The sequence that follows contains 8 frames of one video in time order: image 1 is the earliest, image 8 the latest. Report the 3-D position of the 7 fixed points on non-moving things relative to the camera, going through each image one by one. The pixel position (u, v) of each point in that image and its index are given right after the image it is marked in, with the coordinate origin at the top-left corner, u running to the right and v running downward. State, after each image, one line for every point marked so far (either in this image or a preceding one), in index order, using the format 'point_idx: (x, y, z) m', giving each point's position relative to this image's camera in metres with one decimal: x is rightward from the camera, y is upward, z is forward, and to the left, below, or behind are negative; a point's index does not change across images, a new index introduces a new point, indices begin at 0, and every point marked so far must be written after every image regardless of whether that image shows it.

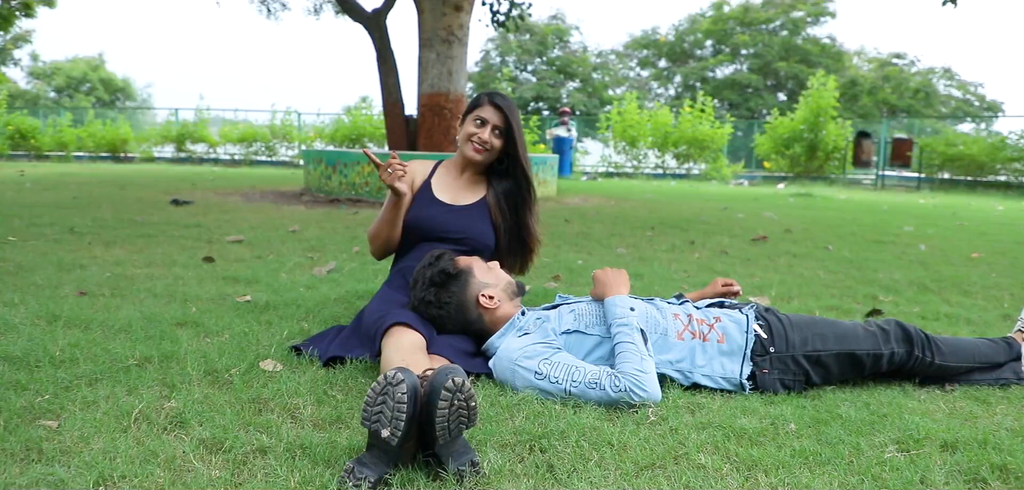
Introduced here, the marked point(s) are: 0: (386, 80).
0: (-1.6, +2.1, +9.2) m
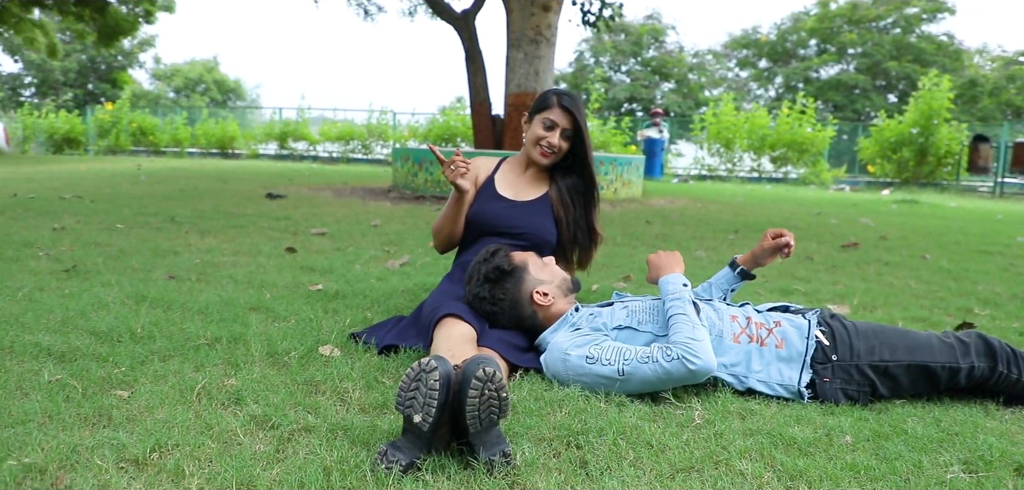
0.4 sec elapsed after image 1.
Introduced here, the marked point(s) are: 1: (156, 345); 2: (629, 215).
0: (-0.5, +2.1, +9.4) m
1: (-1.2, -0.3, +2.5) m
2: (+1.2, +0.3, +7.6) m
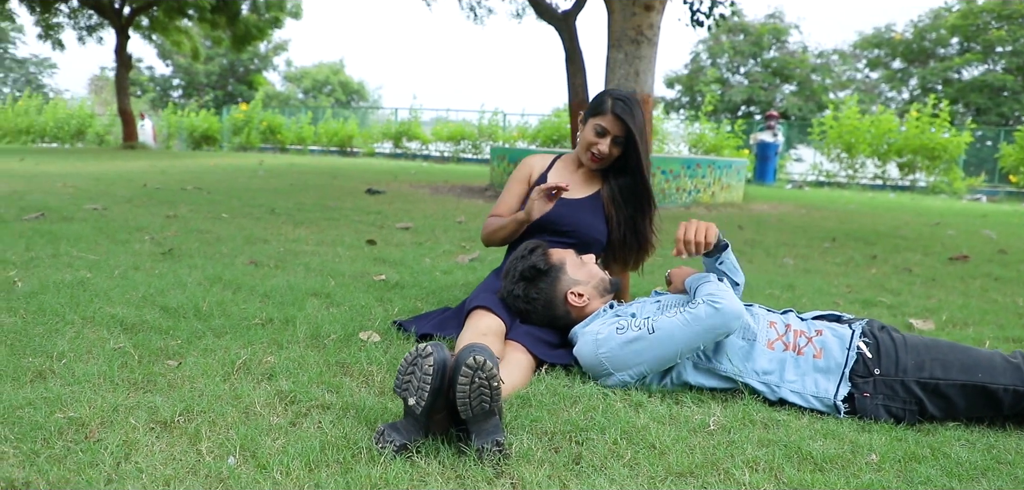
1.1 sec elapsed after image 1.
0: (+0.8, +2.1, +9.4) m
1: (-1.1, -0.3, +2.7) m
2: (+2.1, +0.3, +7.3) m
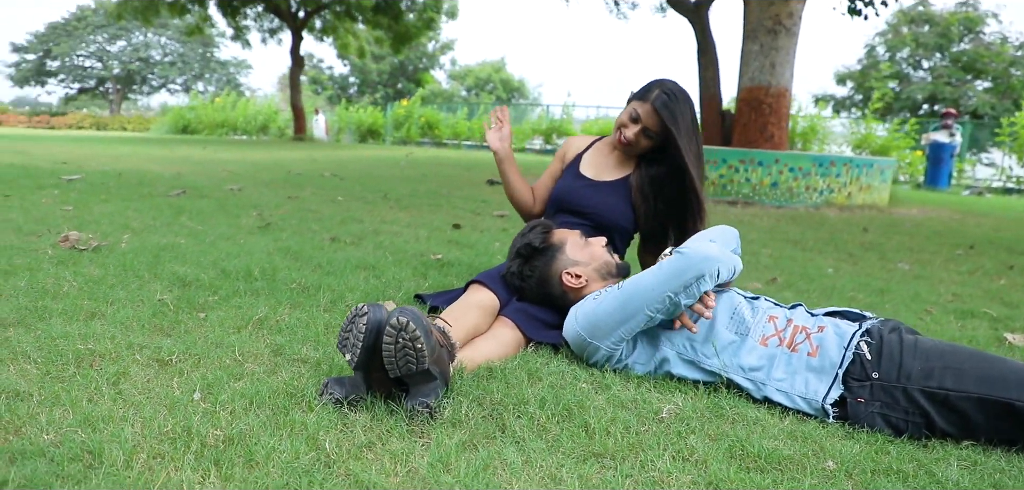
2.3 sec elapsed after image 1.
0: (+2.4, +2.1, +9.1) m
1: (-1.0, -0.2, +3.0) m
2: (+3.1, +0.2, +6.8) m
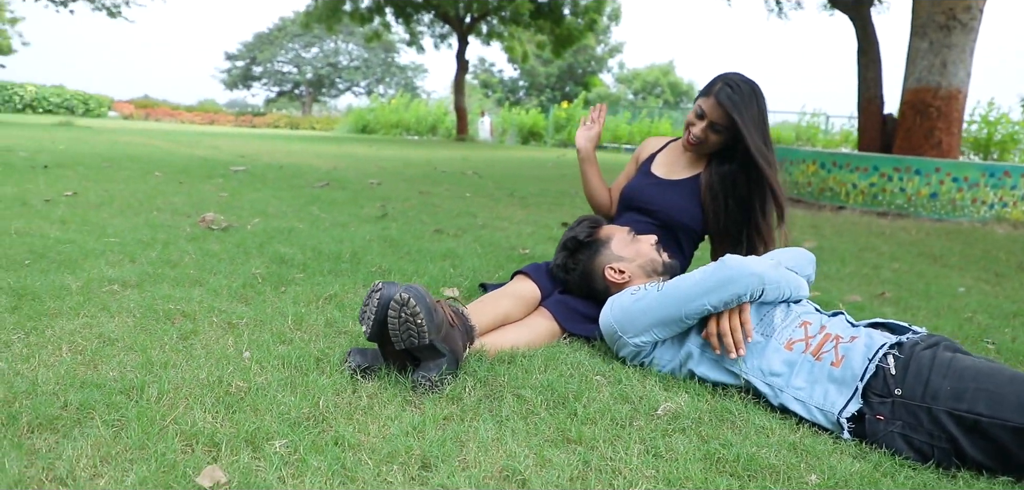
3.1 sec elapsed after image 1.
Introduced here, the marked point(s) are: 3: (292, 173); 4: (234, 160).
0: (+4.1, +2.0, +8.4) m
1: (-0.8, -0.1, +3.3) m
2: (+4.2, 0.0, +6.0) m
3: (-2.2, +0.7, +7.2) m
4: (-3.1, +0.9, +8.1) m
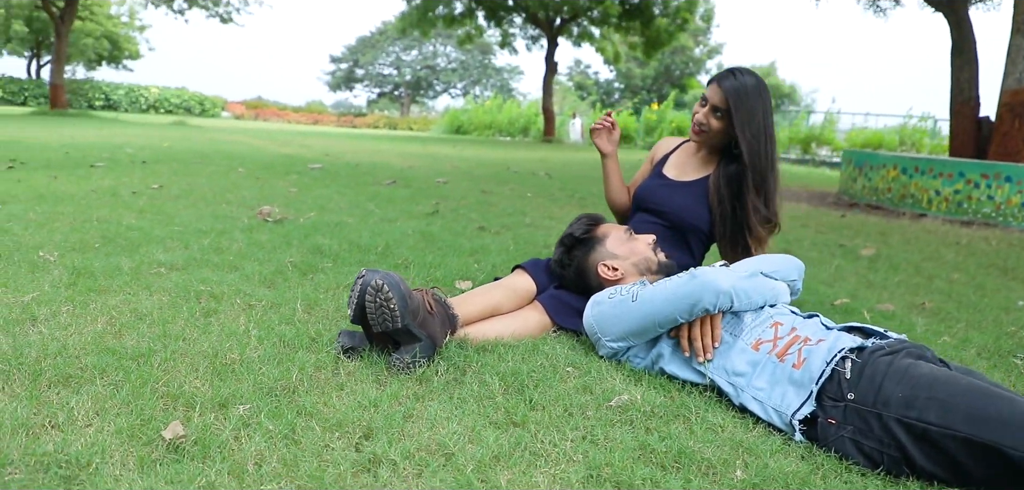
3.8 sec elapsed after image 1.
0: (+4.8, +1.9, +7.9) m
1: (-0.7, -0.1, +3.5) m
2: (+4.6, -0.1, +5.5) m
3: (-1.5, +0.8, +7.6) m
4: (-2.3, +1.0, +8.6) m
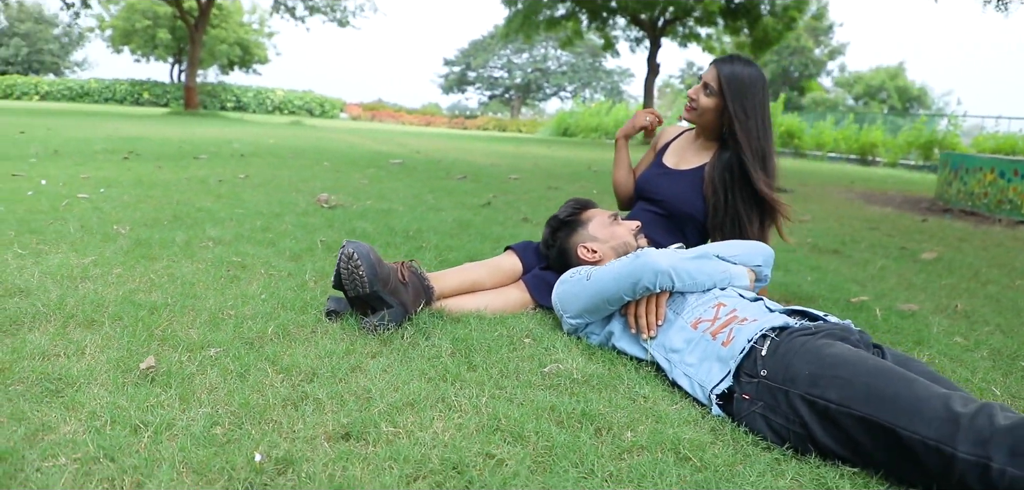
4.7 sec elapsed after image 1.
0: (+5.6, +1.7, +7.3) m
1: (-0.6, 0.0, +3.8) m
2: (+4.9, -0.2, +5.0) m
3: (-0.7, +0.9, +8.0) m
4: (-1.4, +1.1, +9.1) m
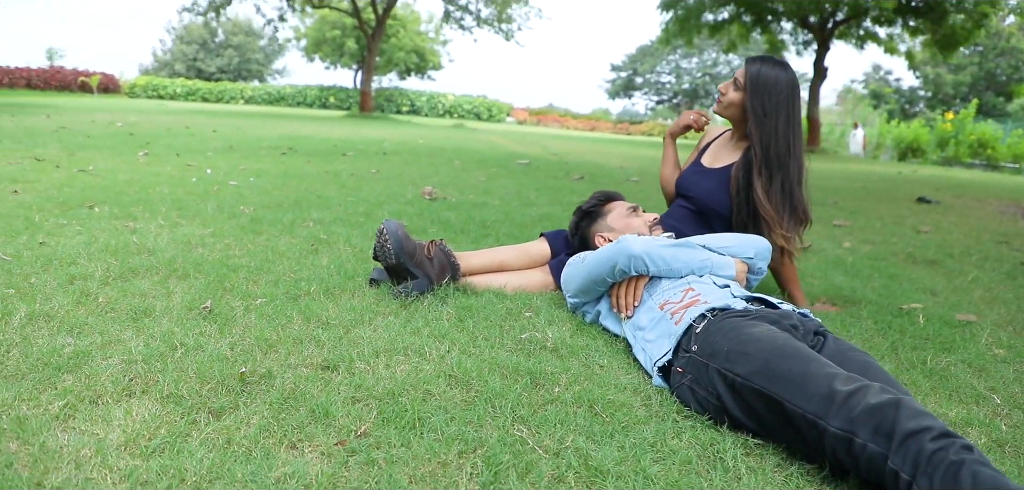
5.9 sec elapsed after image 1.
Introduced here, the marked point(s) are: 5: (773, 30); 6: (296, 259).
0: (+6.7, +1.5, +6.2) m
1: (-0.2, +0.1, +4.2) m
2: (+5.4, -0.4, +4.0) m
3: (+0.6, +0.9, +8.3) m
4: (+0.3, +1.2, +9.5) m
5: (+6.3, +5.2, +17.6) m
6: (-1.0, -0.1, +3.3) m
